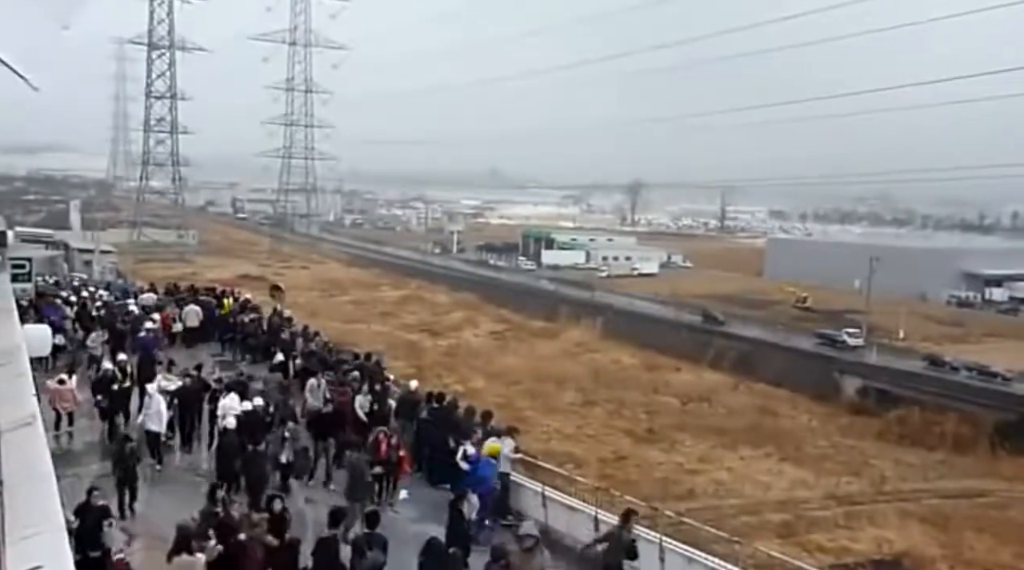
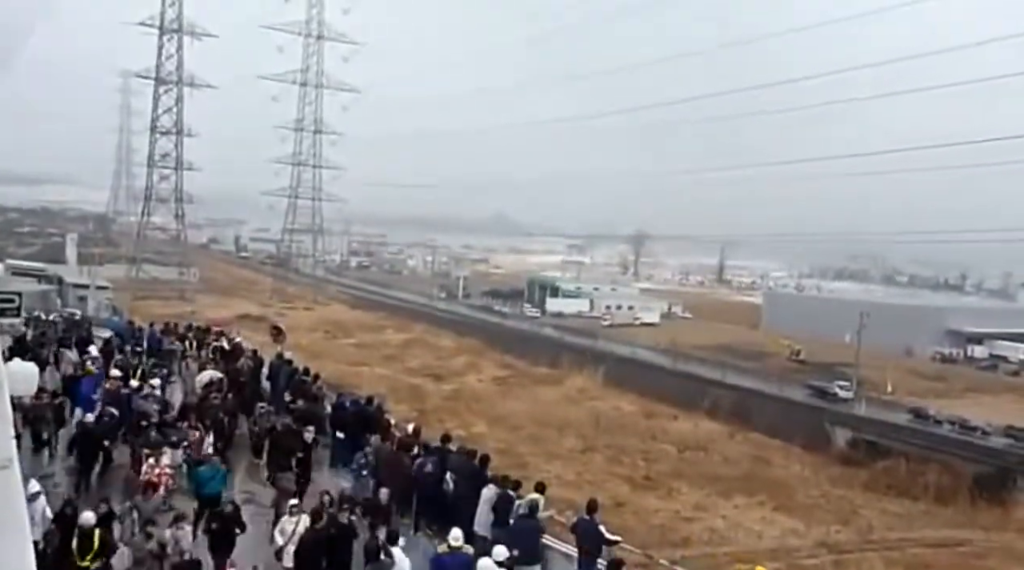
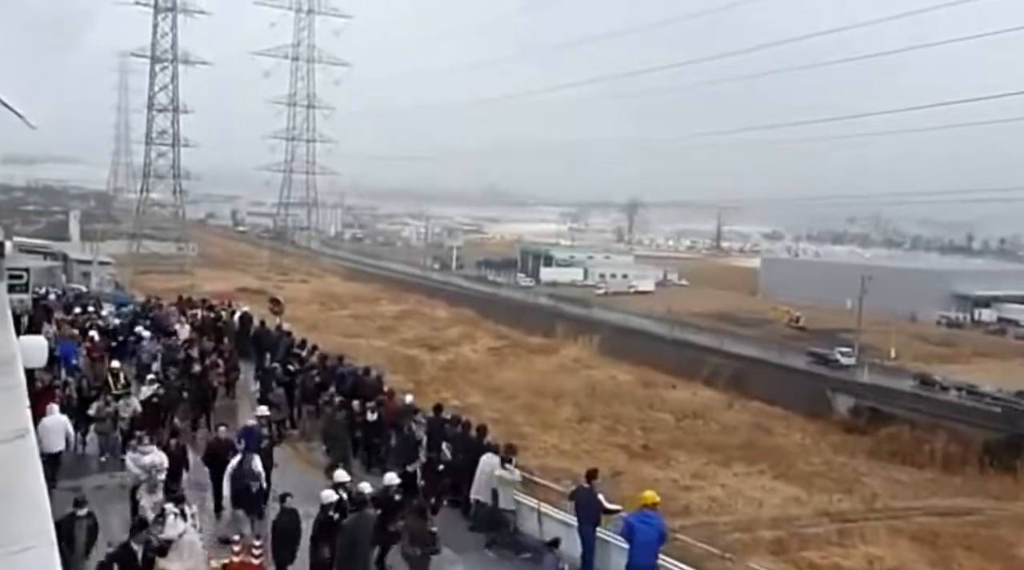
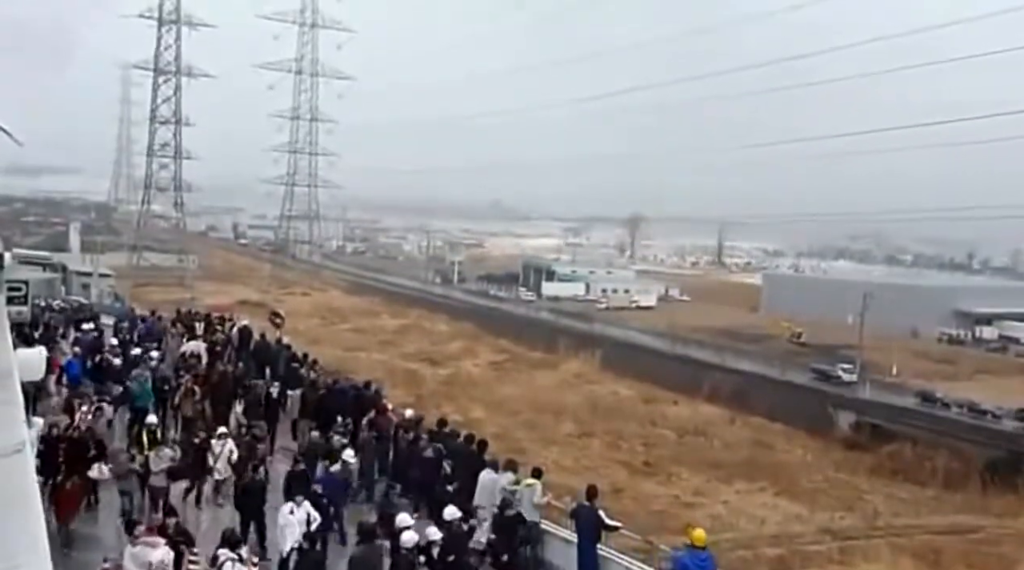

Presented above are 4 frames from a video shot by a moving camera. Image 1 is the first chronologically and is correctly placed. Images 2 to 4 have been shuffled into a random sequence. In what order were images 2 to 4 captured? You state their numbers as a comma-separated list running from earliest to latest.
3, 4, 2
